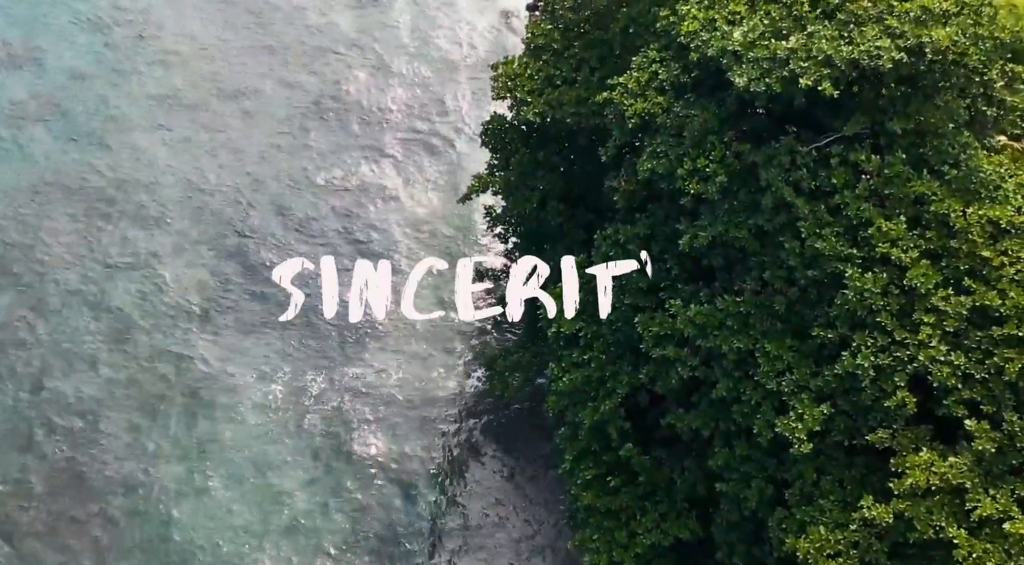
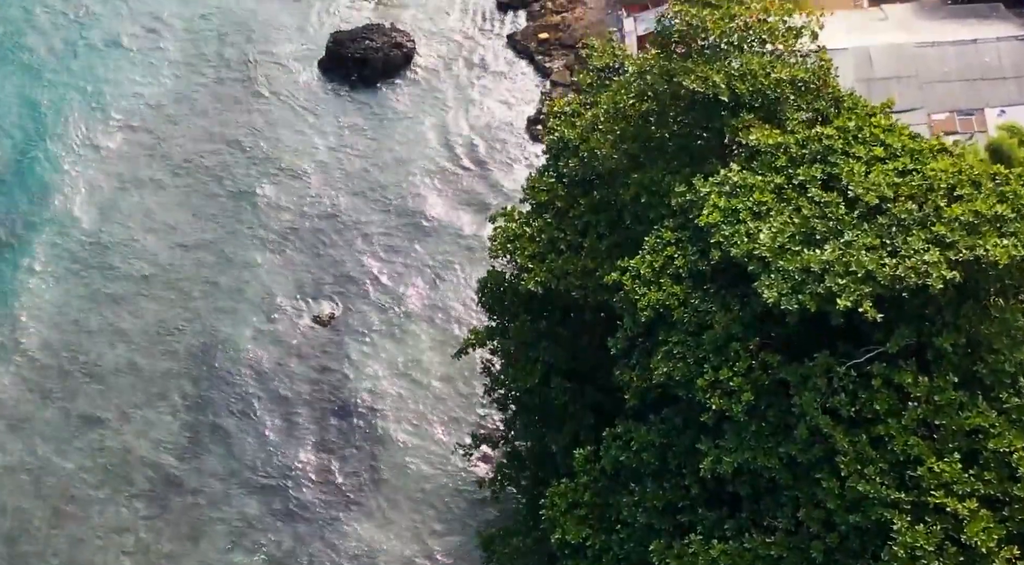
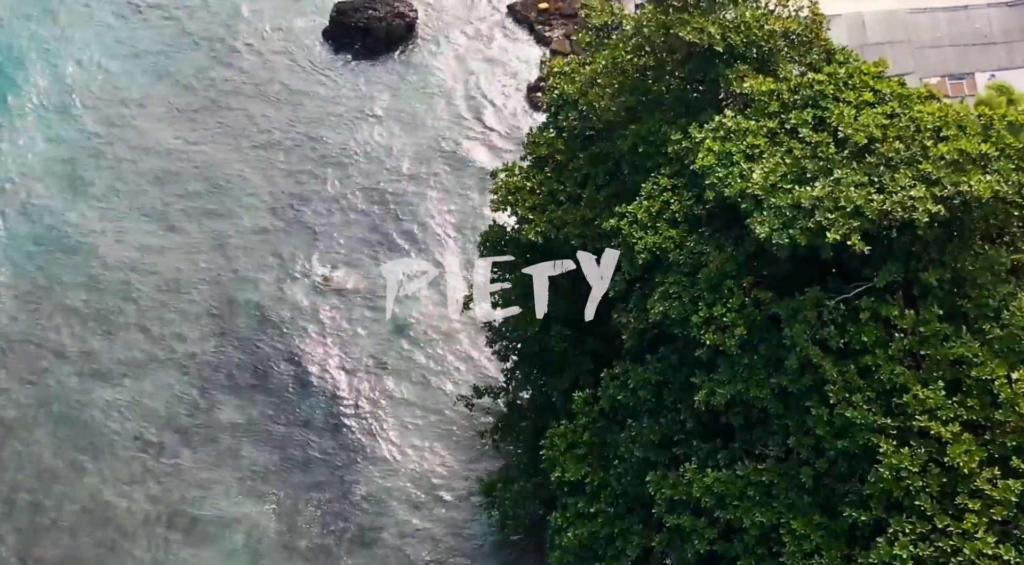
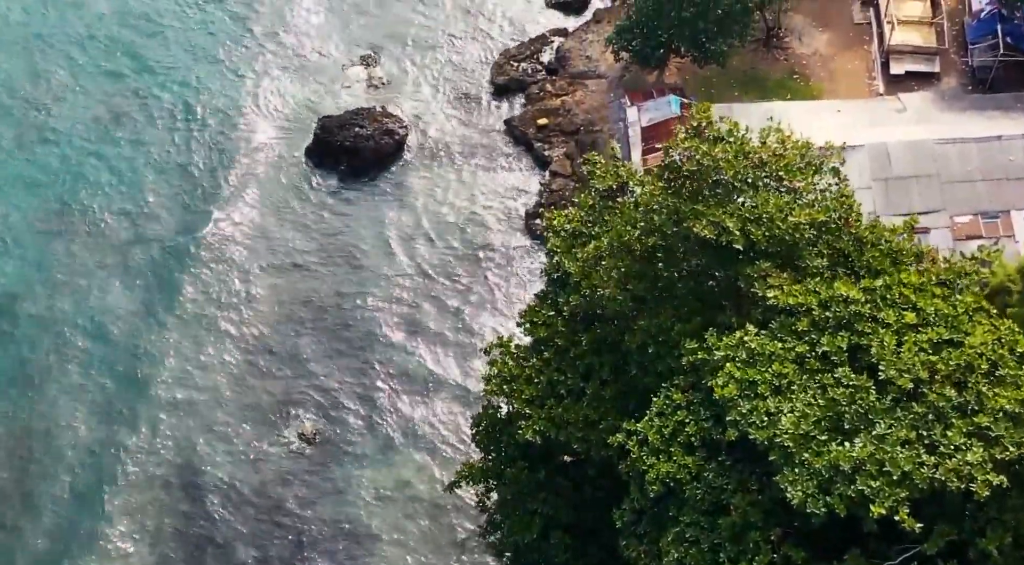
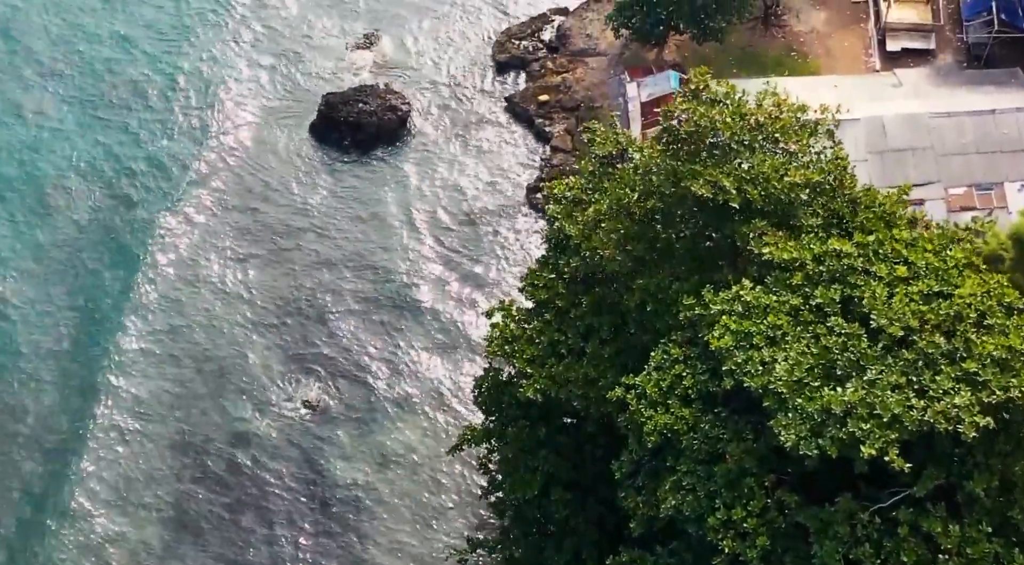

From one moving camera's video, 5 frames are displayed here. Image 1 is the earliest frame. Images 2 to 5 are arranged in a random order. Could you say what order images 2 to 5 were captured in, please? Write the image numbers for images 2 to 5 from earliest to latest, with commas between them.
3, 2, 5, 4
